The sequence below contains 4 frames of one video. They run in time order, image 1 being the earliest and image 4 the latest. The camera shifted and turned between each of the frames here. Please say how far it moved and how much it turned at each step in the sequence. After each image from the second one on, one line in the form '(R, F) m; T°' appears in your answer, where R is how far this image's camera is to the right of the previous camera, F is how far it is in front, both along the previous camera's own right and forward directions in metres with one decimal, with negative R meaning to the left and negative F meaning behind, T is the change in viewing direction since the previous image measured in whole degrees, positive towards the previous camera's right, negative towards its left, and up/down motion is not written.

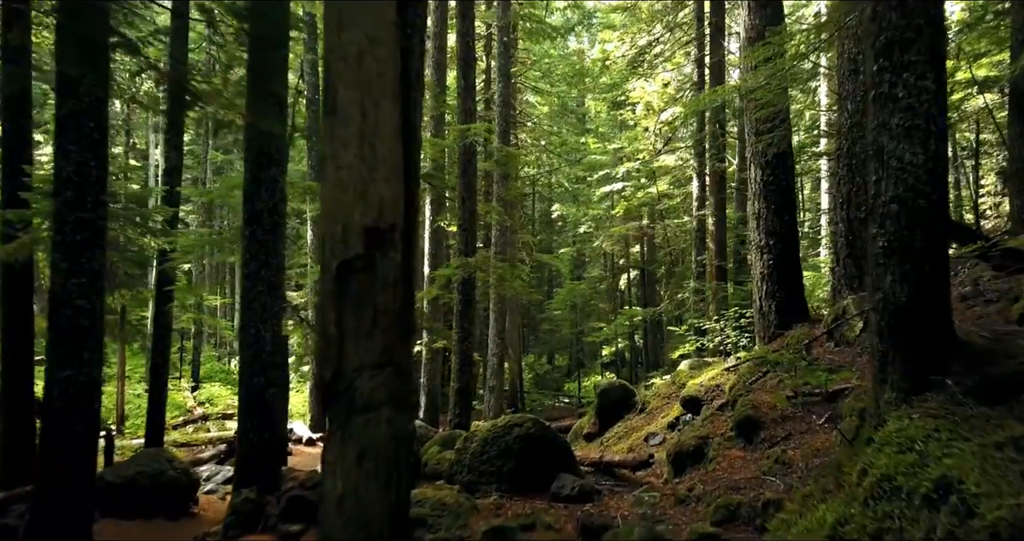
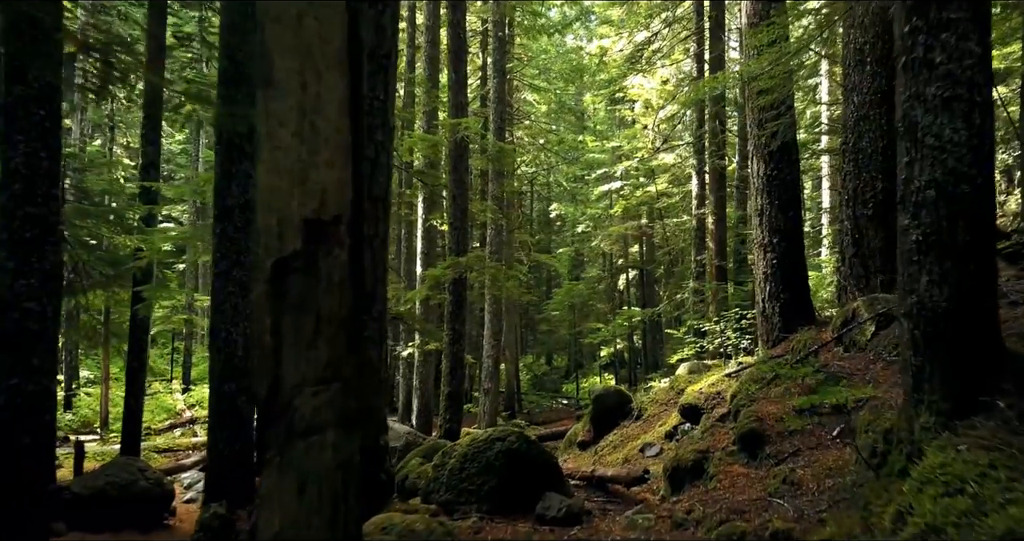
(+0.1, +0.4) m; 0°
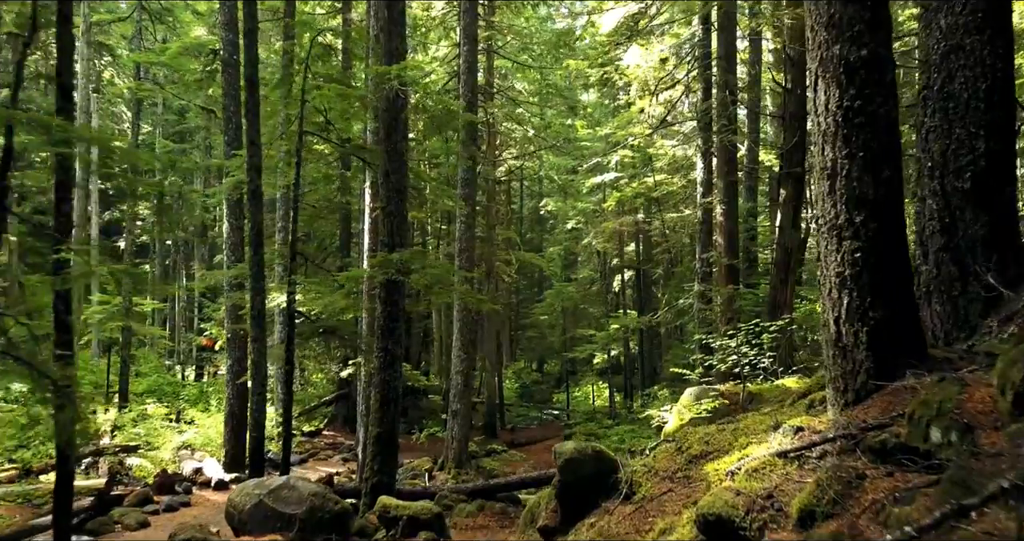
(+0.6, +2.8) m; 0°
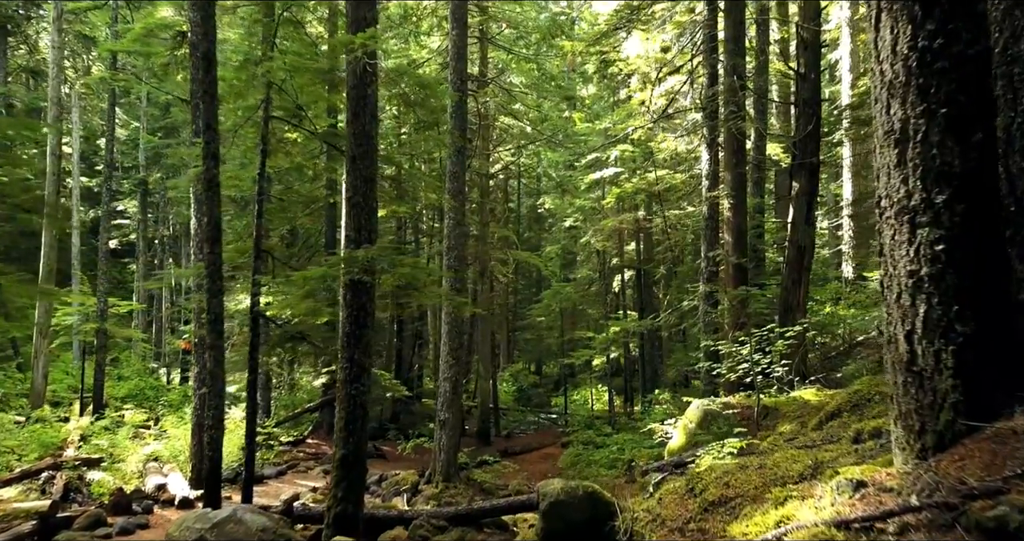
(+0.2, +1.0) m; 0°
